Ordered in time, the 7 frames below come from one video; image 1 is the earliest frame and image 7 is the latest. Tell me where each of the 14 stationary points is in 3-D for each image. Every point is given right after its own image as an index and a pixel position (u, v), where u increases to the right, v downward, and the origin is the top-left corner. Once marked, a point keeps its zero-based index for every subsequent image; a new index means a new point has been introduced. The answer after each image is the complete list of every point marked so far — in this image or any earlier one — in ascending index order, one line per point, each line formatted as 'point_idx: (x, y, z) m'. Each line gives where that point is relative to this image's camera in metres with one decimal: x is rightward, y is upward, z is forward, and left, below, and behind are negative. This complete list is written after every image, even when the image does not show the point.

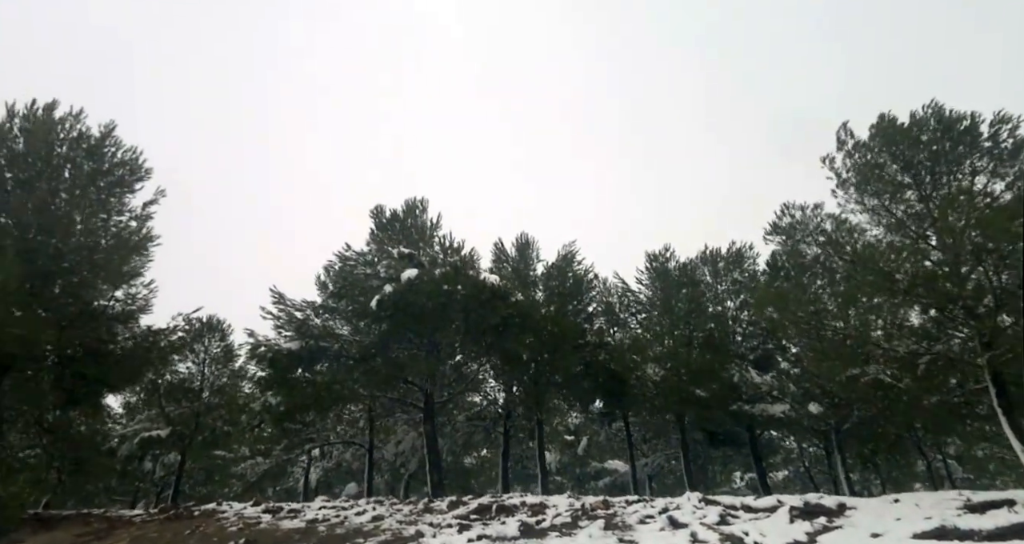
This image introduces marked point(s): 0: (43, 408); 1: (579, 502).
0: (-9.6, -2.8, +10.9) m
1: (+1.2, -4.0, +9.2) m
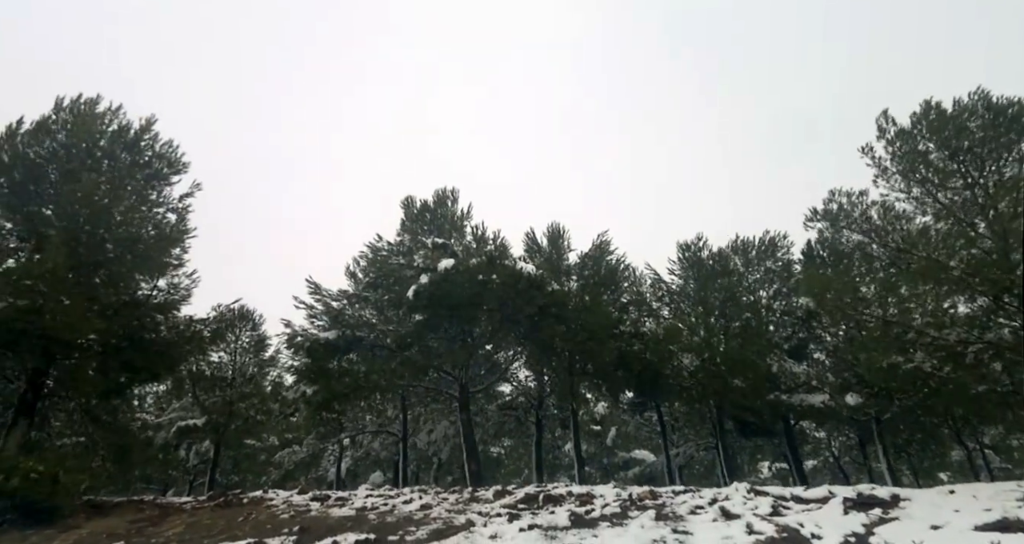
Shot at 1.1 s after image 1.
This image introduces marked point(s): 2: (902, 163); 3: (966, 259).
0: (-8.8, -2.6, +11.0) m
1: (+2.0, -3.8, +9.1) m
2: (+9.5, +2.6, +12.9) m
3: (+8.0, +0.2, +9.3) m
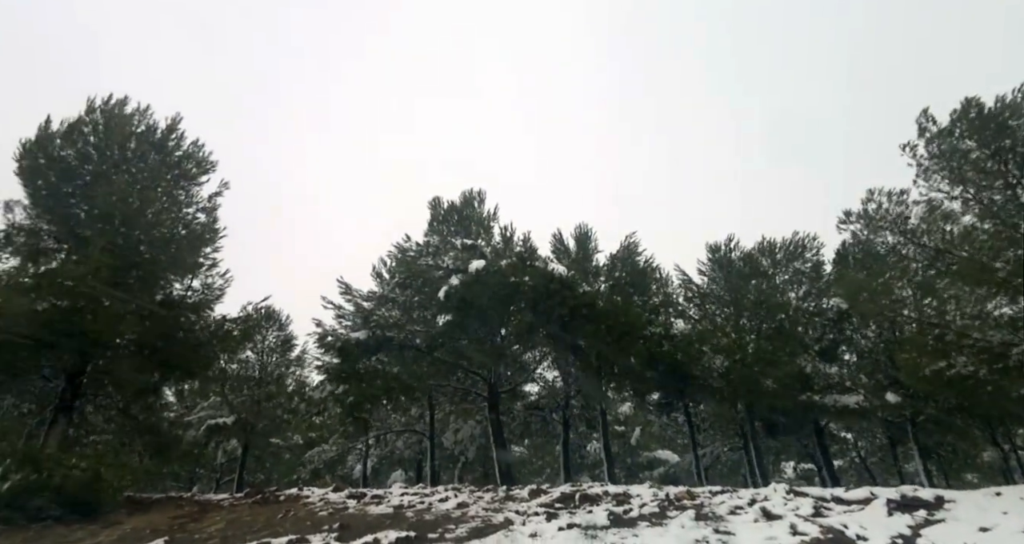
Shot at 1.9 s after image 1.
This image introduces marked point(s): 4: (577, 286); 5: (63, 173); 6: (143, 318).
0: (-8.1, -2.6, +11.2) m
1: (+2.6, -3.8, +9.1) m
2: (+10.2, +2.7, +12.7) m
3: (+8.6, +0.2, +9.1) m
4: (+1.8, -0.3, +13.4) m
5: (-10.3, +2.3, +12.2) m
6: (-7.6, -1.0, +11.0) m
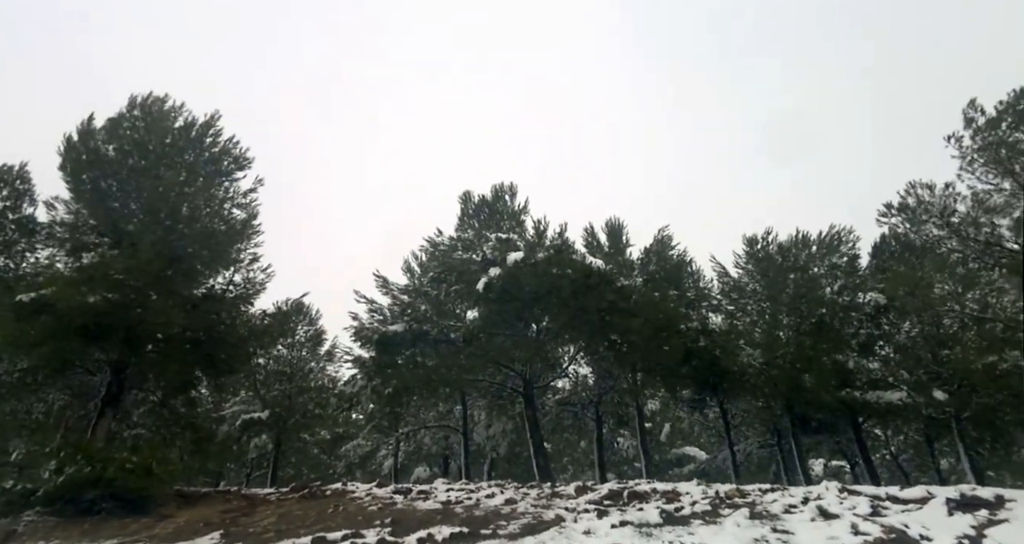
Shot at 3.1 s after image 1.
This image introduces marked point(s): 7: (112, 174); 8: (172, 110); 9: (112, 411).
0: (-7.3, -2.5, +11.3) m
1: (+3.4, -3.7, +9.0) m
2: (+11.1, +2.8, +12.4) m
3: (+9.4, +0.3, +8.9) m
4: (+2.7, -0.2, +13.3) m
5: (-9.4, +2.4, +12.3) m
6: (-6.7, -0.9, +11.0) m
7: (-9.3, +2.3, +12.3) m
8: (-8.9, +4.3, +13.8) m
9: (-8.0, -2.8, +10.6) m
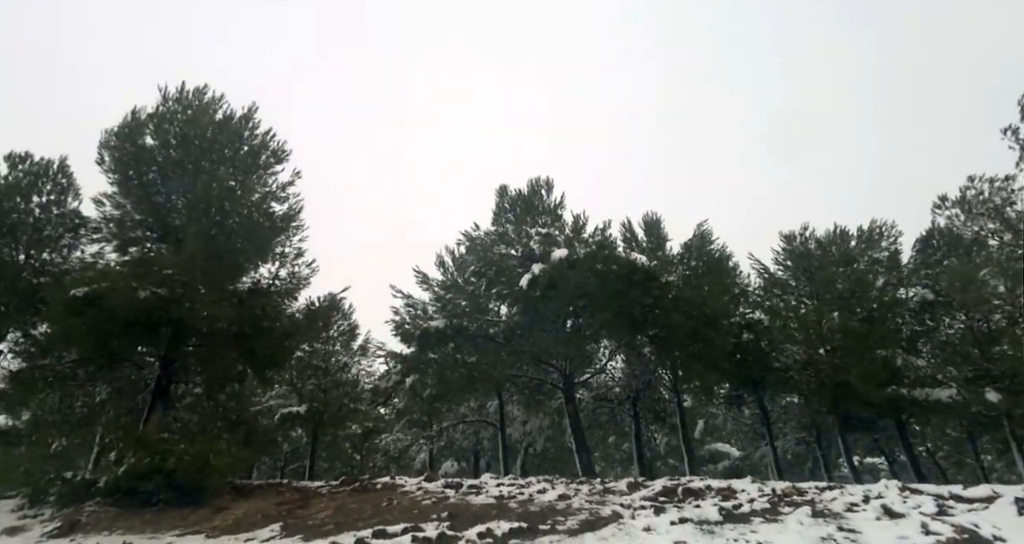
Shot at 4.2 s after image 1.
0: (-6.3, -2.4, +11.4) m
1: (+4.3, -3.6, +8.8) m
2: (+12.0, +2.9, +12.0) m
3: (+10.3, +0.4, +8.6) m
4: (+3.6, -0.1, +13.1) m
5: (-8.4, +2.5, +12.4) m
6: (-5.8, -0.7, +11.1) m
7: (-8.3, +2.4, +12.4) m
8: (-7.9, +4.5, +13.8) m
9: (-7.1, -2.7, +10.7) m
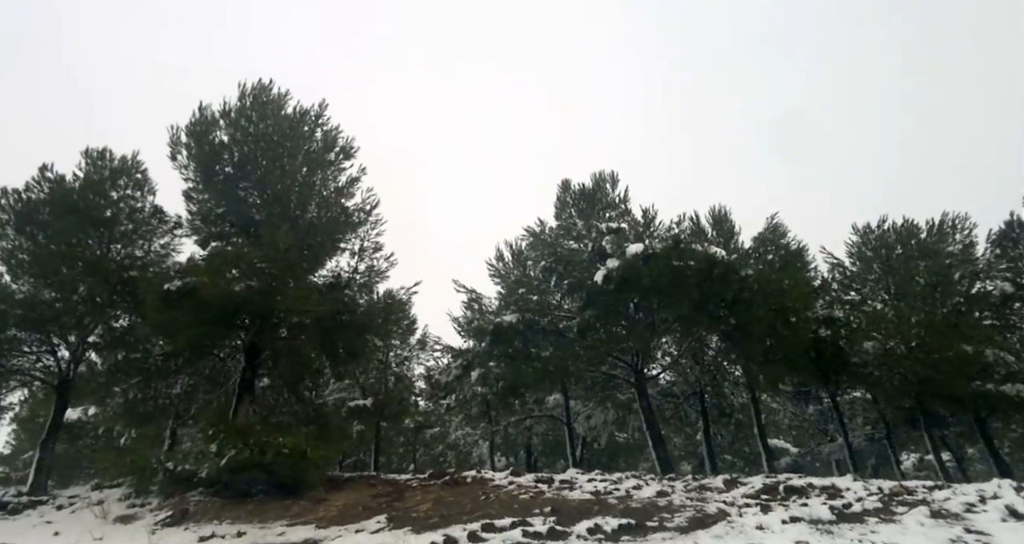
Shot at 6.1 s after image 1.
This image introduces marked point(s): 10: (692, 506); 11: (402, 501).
0: (-4.7, -2.2, +11.5) m
1: (+5.9, -3.5, +8.6) m
2: (+13.7, +3.0, +11.5) m
3: (+11.8, +0.5, +8.1) m
4: (+5.3, +0.1, +12.9) m
5: (-6.7, +2.7, +12.5) m
6: (-4.1, -0.6, +11.1) m
7: (-6.6, +2.6, +12.5) m
8: (-6.1, +4.6, +13.9) m
9: (-5.4, -2.5, +10.8) m
10: (+2.8, -3.6, +8.1) m
11: (-1.8, -3.7, +8.6) m
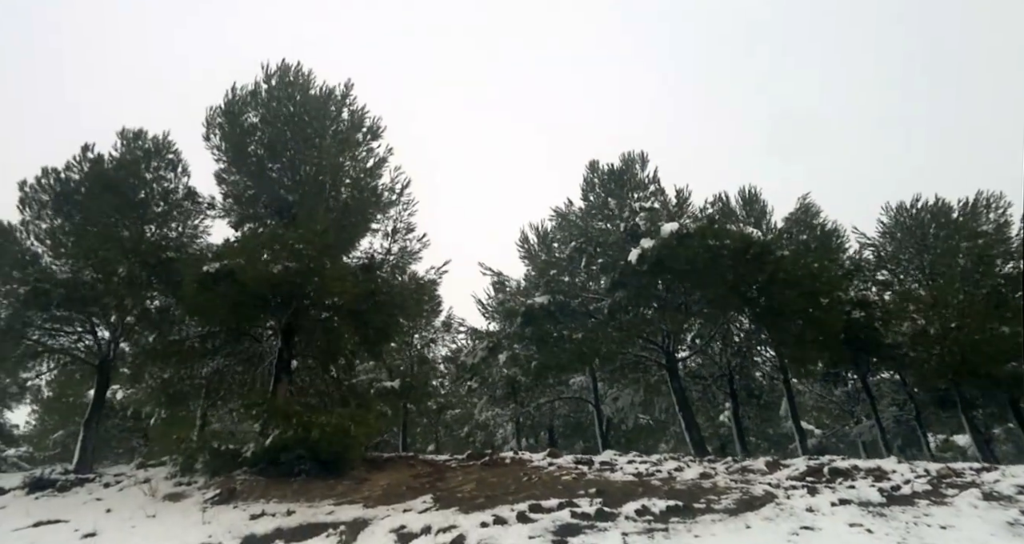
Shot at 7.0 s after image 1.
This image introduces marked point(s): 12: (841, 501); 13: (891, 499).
0: (-4.0, -1.8, +11.5) m
1: (+6.5, -3.1, +8.5) m
2: (+14.4, +3.4, +11.1) m
3: (+12.5, +0.8, +7.8) m
4: (+6.1, +0.5, +12.7) m
5: (-6.0, +3.1, +12.4) m
6: (-3.4, -0.2, +11.1) m
7: (-5.9, +3.0, +12.4) m
8: (-5.4, +5.1, +13.7) m
9: (-4.7, -2.2, +10.9) m
10: (+3.4, -3.3, +8.1) m
11: (-1.1, -3.4, +8.7) m
12: (+4.7, -3.3, +7.6) m
13: (+5.4, -3.3, +7.6) m
